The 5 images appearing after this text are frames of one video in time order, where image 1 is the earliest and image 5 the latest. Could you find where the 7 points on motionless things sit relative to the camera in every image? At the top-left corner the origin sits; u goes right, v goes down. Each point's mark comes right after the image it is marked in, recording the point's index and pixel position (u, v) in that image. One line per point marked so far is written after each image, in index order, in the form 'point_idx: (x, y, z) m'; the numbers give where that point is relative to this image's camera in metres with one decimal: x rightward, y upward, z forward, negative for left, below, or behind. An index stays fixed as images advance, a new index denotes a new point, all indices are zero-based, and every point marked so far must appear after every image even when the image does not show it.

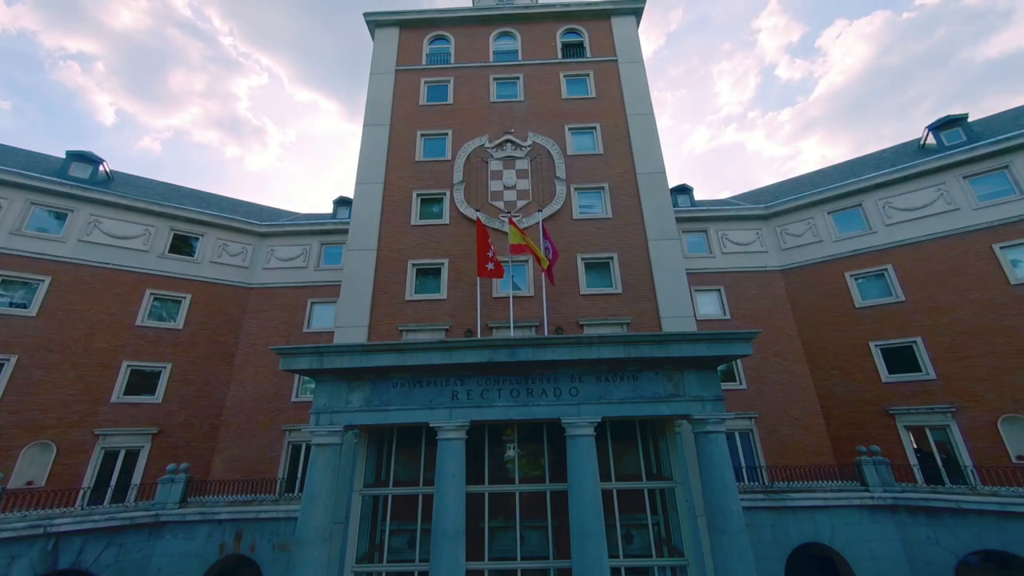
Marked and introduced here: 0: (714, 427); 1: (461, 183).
0: (+5.4, -3.8, +10.4) m
1: (-2.3, +4.8, +17.7) m
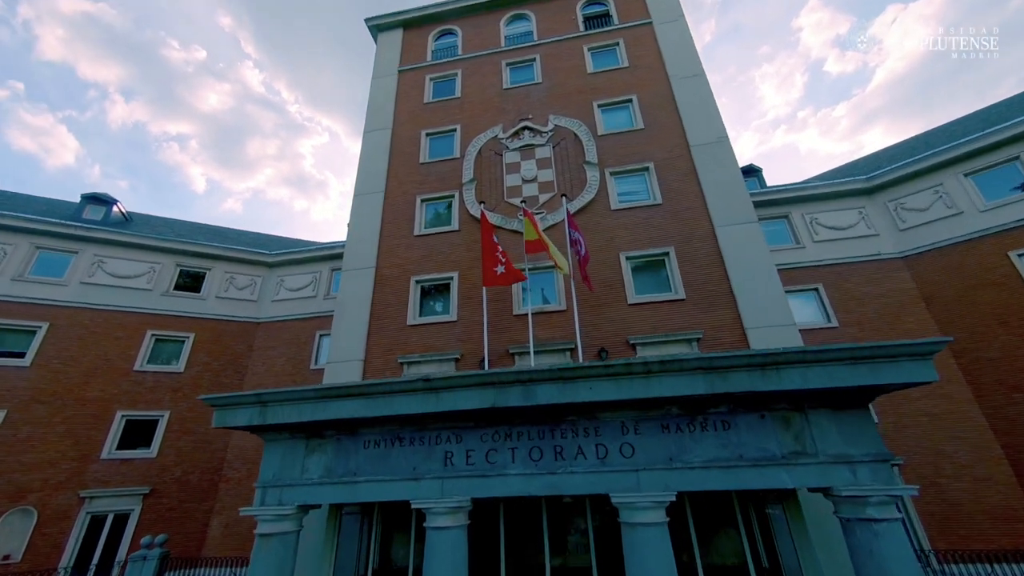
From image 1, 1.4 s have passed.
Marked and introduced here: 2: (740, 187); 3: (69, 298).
0: (+5.7, -3.5, +6.0) m
1: (-1.5, +4.1, +14.8) m
2: (+7.7, +3.4, +12.9) m
3: (-18.9, -0.4, +16.4) m
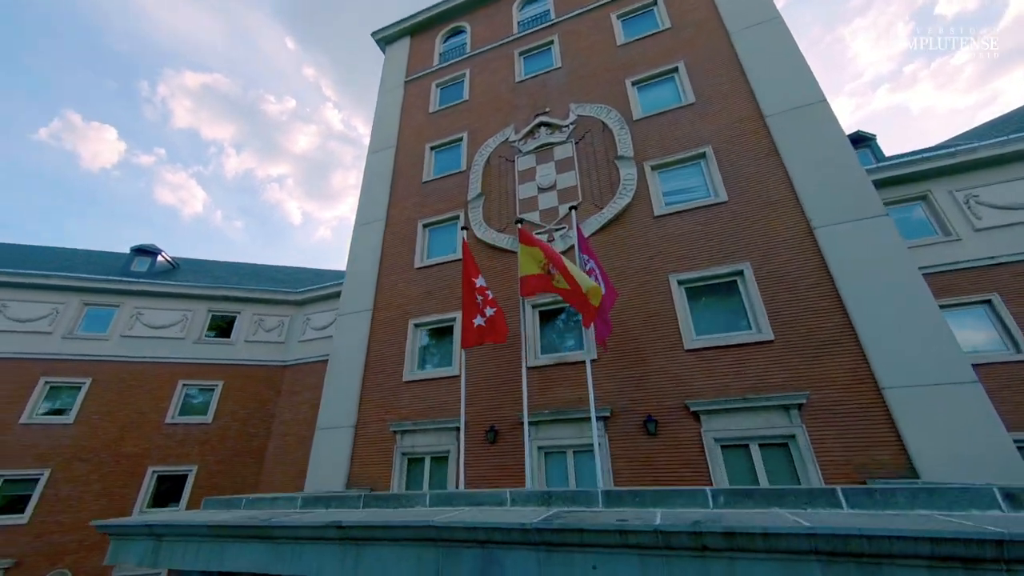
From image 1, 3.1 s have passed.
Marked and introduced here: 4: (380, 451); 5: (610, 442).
0: (+5.0, -4.1, +2.2) m
1: (-1.1, +2.9, +12.2) m
2: (+7.7, +2.8, +8.8) m
3: (-17.5, -2.8, +16.8) m
4: (-3.4, -4.2, +9.9) m
5: (+2.1, -3.3, +8.2) m
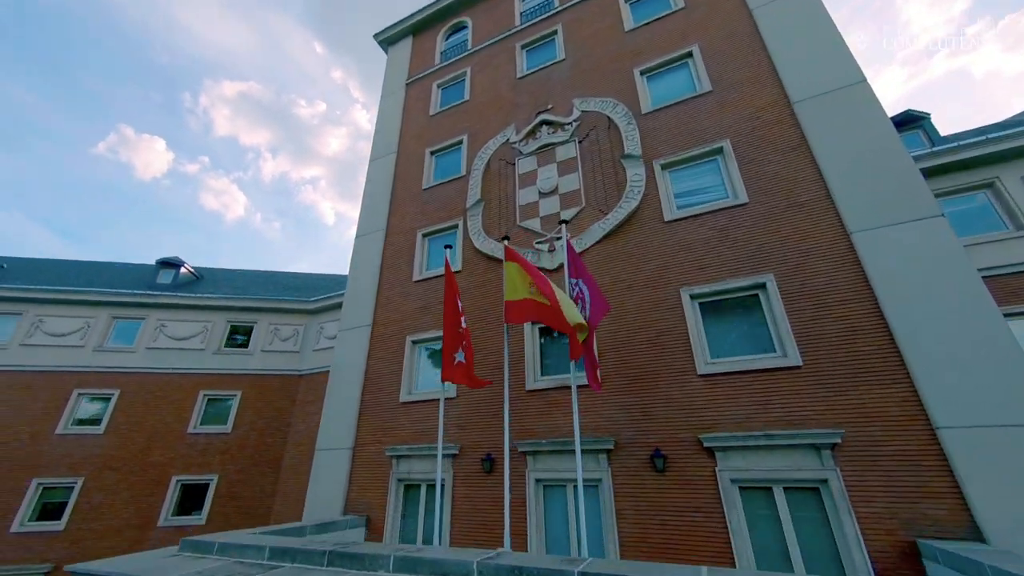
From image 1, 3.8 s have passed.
0: (+4.5, -4.6, +1.2) m
1: (-1.0, +2.5, +11.5) m
2: (+7.5, +2.6, +7.5) m
3: (-17.0, -3.4, +17.4) m
4: (-3.4, -4.7, +9.6) m
5: (+1.9, -3.6, +7.4) m
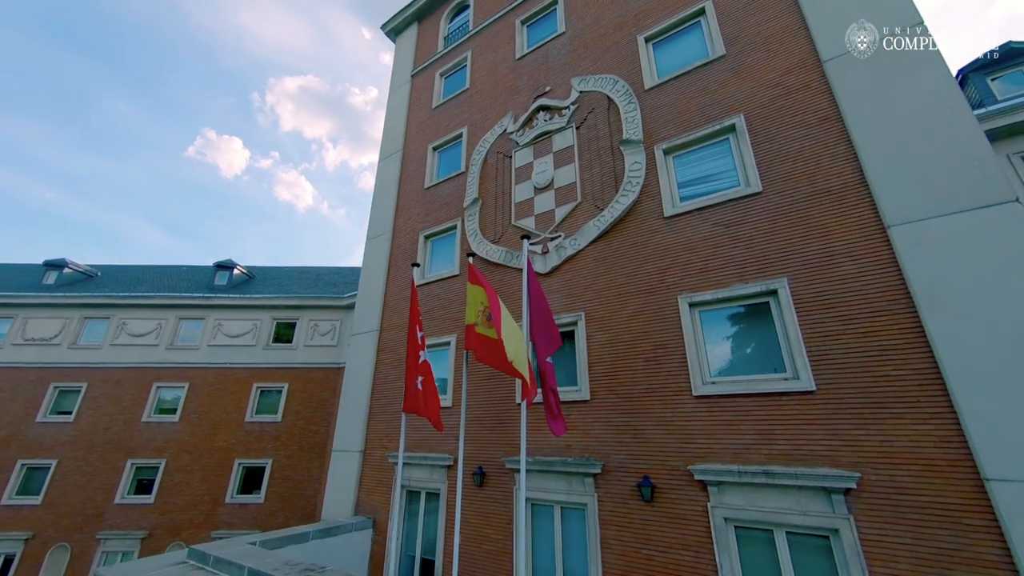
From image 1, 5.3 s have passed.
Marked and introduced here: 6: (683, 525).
0: (+3.3, -5.1, +0.5) m
1: (-1.1, +2.4, +11.0) m
2: (+6.8, +2.5, +5.8) m
3: (-15.8, -3.6, +19.5) m
4: (-3.4, -4.9, +9.9) m
5: (+1.6, -3.9, +6.9) m
6: (+2.7, -3.8, +6.2) m
